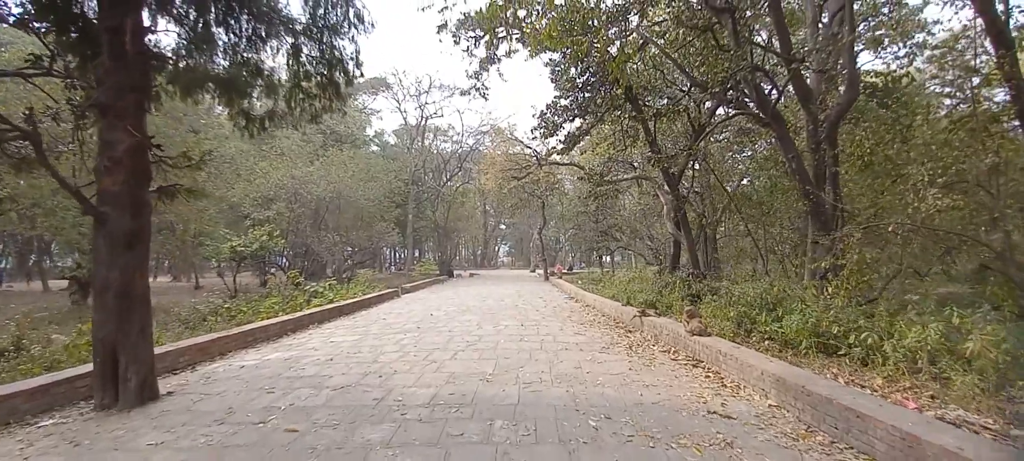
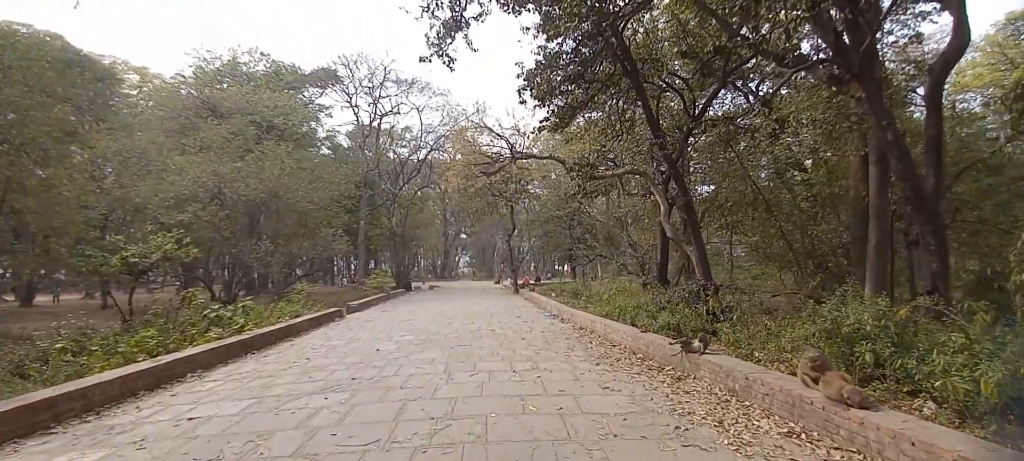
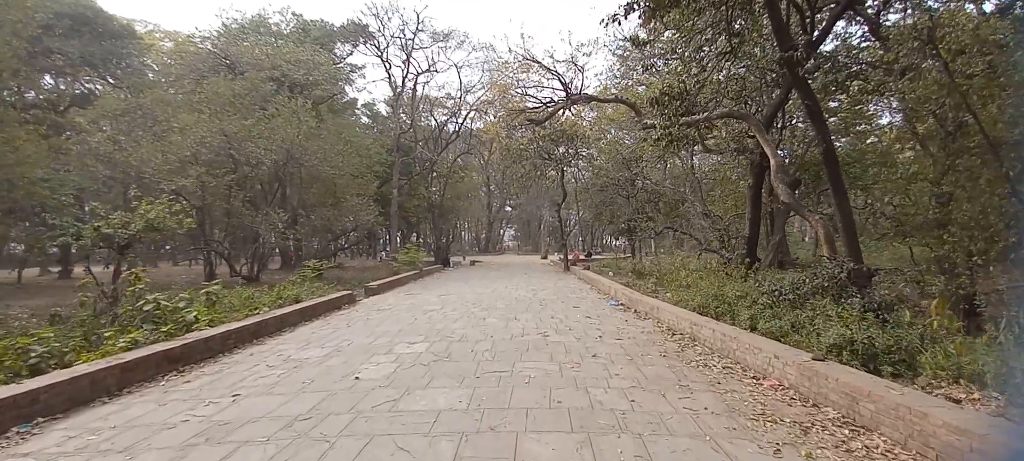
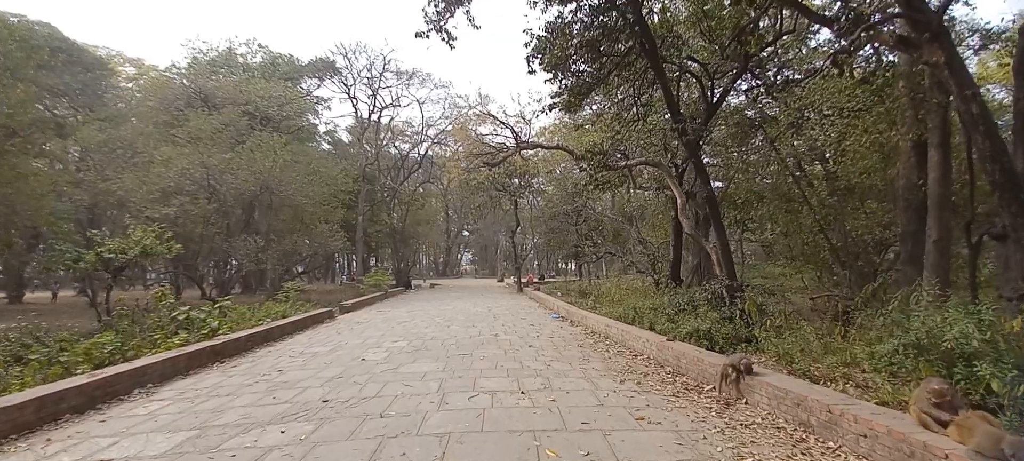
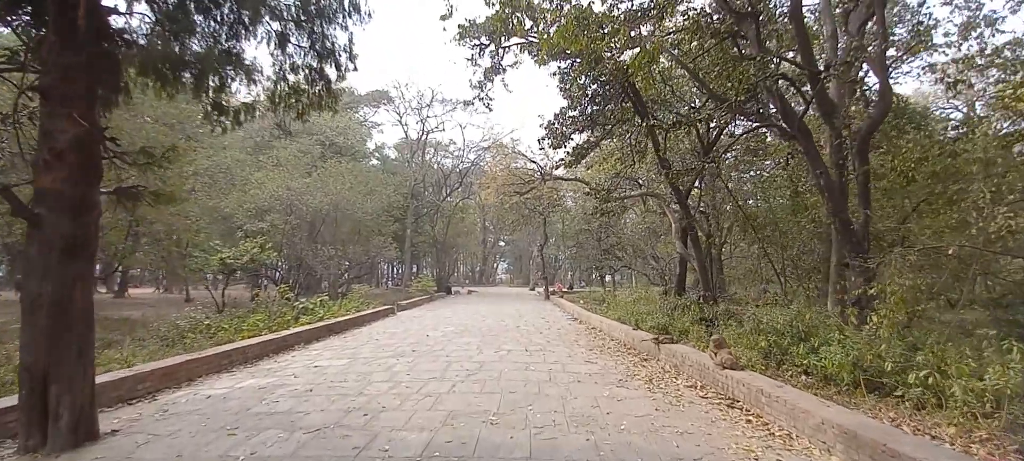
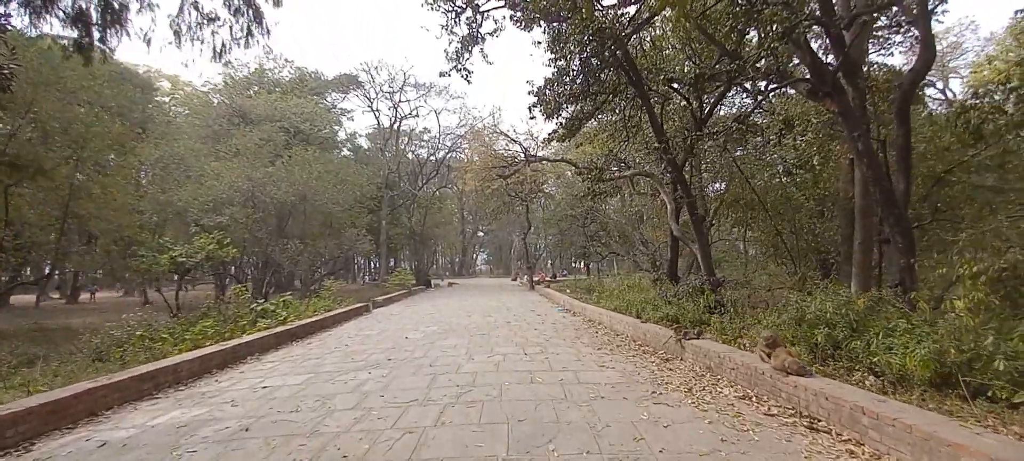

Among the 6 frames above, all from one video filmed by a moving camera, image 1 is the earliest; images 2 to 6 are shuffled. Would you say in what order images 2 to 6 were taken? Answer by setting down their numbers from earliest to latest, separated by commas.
5, 6, 2, 4, 3
